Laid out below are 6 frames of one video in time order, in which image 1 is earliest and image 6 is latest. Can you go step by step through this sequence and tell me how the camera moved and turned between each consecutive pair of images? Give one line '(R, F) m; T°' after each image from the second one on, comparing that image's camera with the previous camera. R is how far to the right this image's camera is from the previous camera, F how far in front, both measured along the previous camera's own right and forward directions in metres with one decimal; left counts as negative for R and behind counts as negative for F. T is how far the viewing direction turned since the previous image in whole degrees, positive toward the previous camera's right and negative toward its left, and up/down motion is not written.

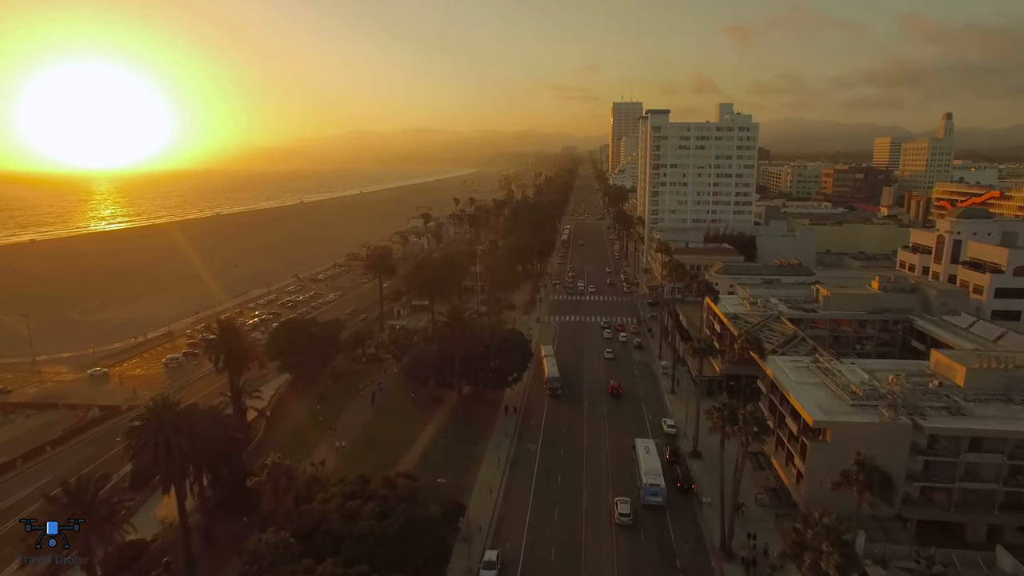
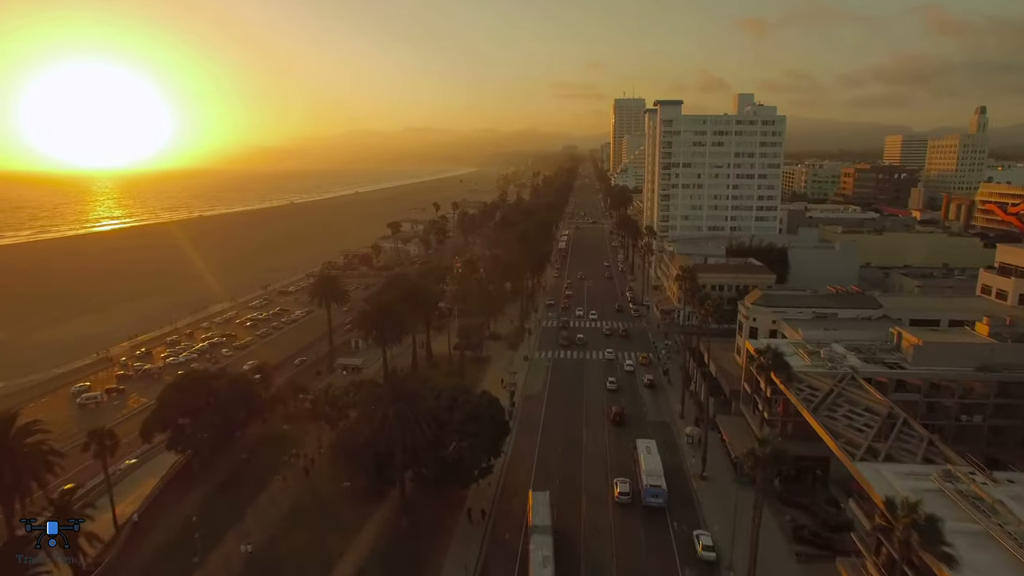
(+1.8, +15.5) m; 0°
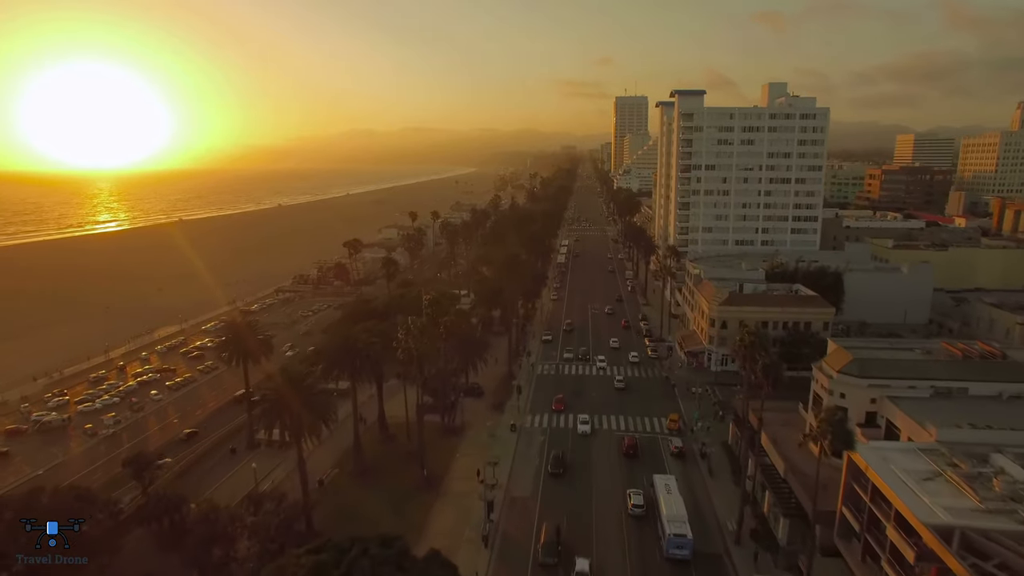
(+1.2, +16.6) m; 0°
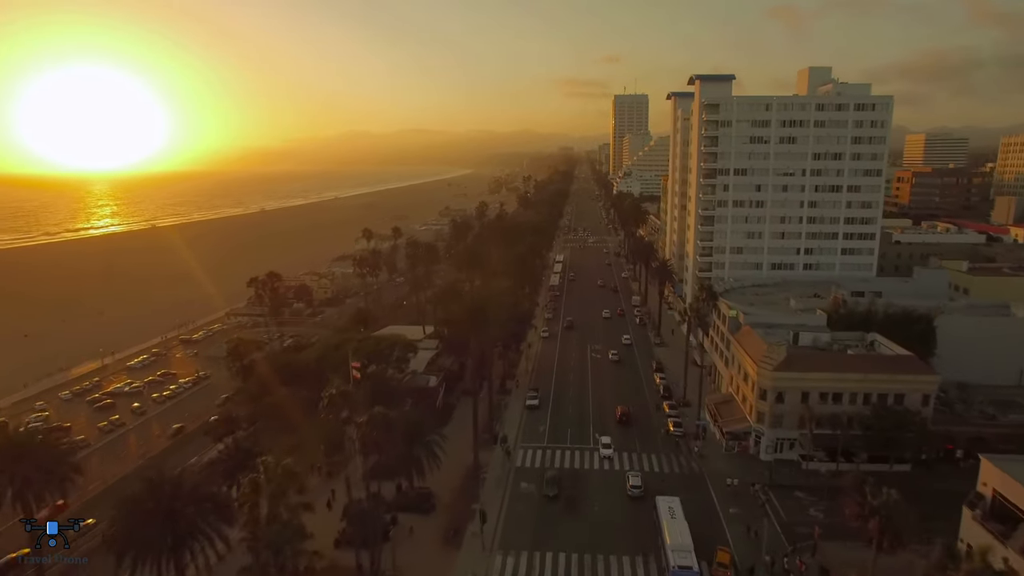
(+1.9, +17.9) m; 0°
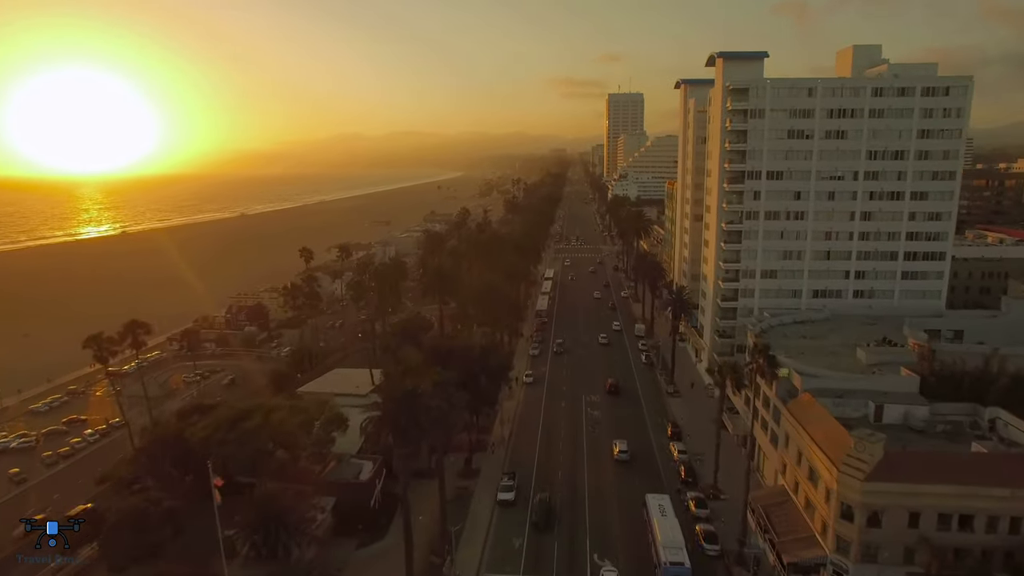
(+1.6, +14.8) m; +1°
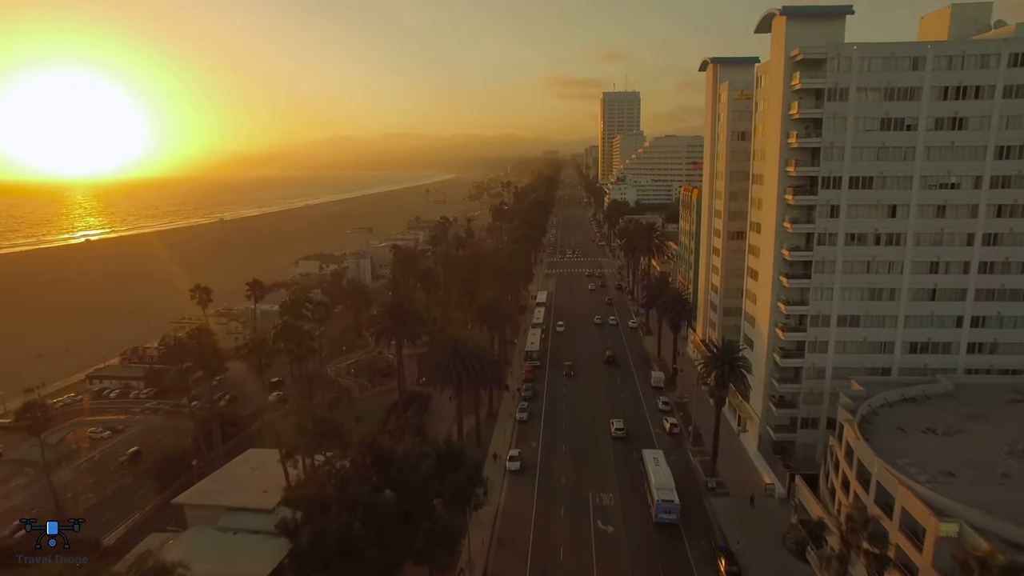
(+1.0, +16.5) m; +1°
